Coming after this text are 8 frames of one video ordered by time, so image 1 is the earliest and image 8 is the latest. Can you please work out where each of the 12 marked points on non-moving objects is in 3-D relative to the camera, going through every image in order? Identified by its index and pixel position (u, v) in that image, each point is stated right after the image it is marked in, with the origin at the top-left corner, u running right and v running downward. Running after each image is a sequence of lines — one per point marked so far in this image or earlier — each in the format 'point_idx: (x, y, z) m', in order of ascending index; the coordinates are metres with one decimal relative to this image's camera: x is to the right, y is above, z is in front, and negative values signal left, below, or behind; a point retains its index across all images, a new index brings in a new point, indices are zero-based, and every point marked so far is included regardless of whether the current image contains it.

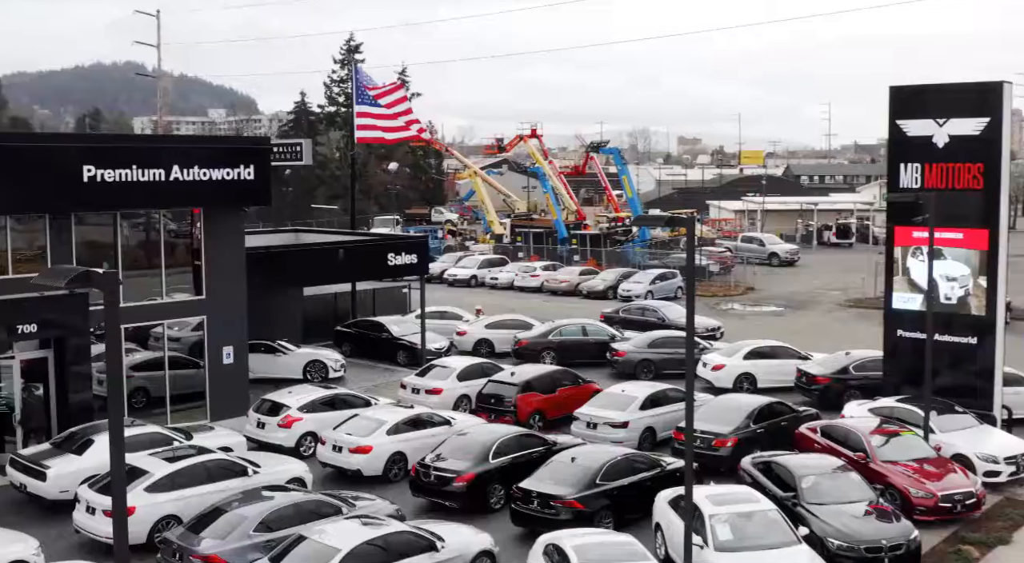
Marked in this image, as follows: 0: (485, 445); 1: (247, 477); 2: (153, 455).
0: (-0.5, -2.9, +19.9) m
1: (-4.3, -3.2, +18.3) m
2: (-5.8, -2.8, +18.2) m
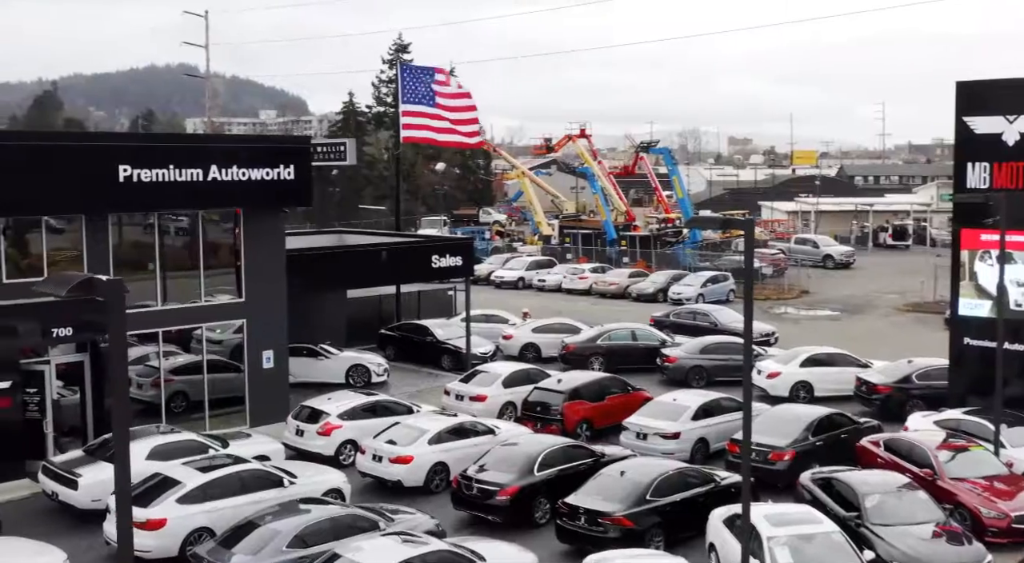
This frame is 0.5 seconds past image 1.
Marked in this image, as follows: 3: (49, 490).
0: (+0.3, -3.0, +19.1) m
1: (-3.6, -3.2, +17.7) m
2: (-5.1, -2.9, +17.6) m
3: (-7.4, -3.4, +18.1) m
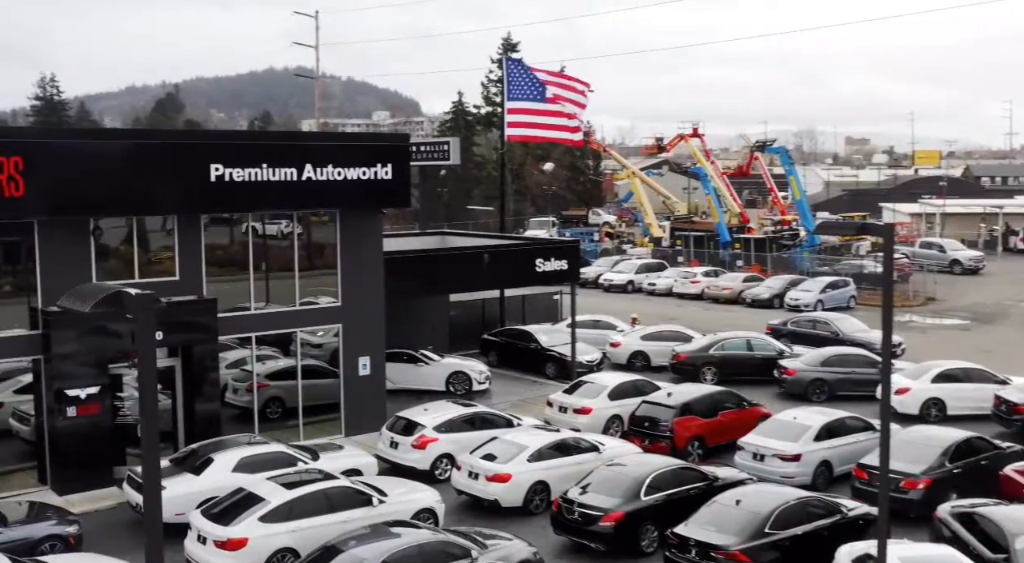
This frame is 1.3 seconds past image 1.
0: (+2.0, -3.1, +17.7) m
1: (-2.1, -3.3, +16.6) m
2: (-3.5, -2.9, +16.7) m
3: (-5.8, -3.4, +17.4) m
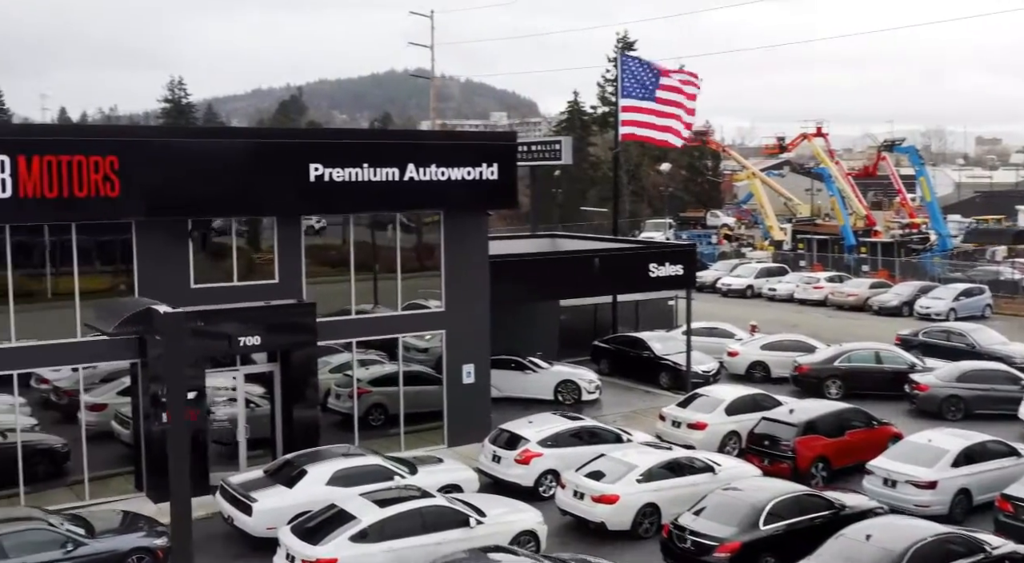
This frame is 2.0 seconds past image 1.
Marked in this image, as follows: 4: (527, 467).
0: (+3.5, -3.2, +16.3) m
1: (-0.6, -3.4, +15.7) m
2: (-2.1, -3.0, +15.9) m
3: (-4.3, -3.5, +16.8) m
4: (+0.2, -3.2, +19.3) m
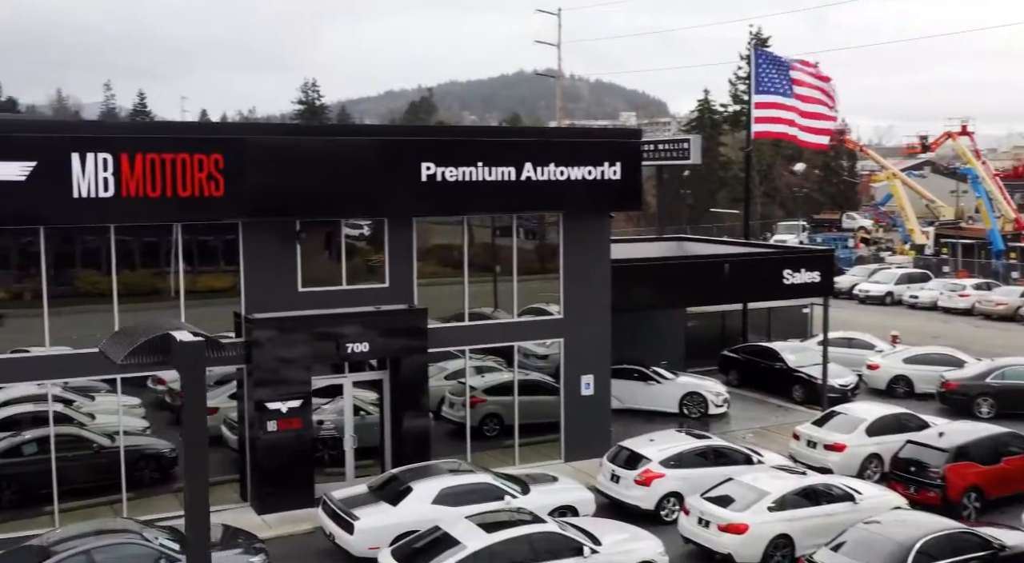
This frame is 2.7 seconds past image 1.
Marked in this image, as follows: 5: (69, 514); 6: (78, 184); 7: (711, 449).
0: (+5.1, -3.4, +14.6) m
1: (+0.9, -3.5, +14.4) m
2: (-0.5, -3.1, +14.8) m
3: (-2.6, -3.5, +16.0) m
4: (+2.1, -3.3, +17.9) m
5: (-6.9, -3.6, +17.5) m
6: (-6.4, +1.4, +16.3) m
7: (+3.3, -2.8, +18.6) m
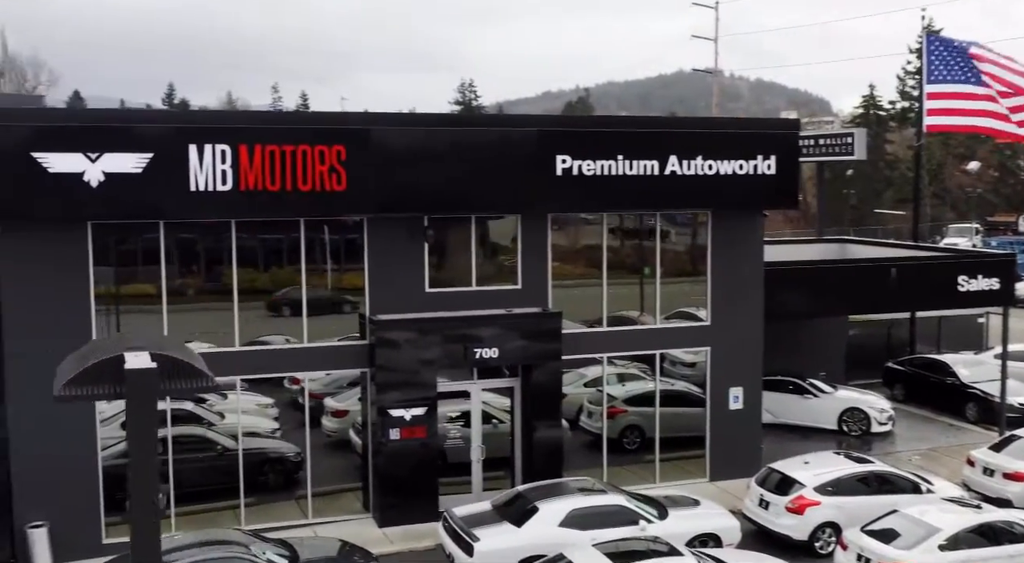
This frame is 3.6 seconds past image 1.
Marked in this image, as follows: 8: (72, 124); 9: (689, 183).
0: (+6.6, -3.5, +12.5) m
1: (+2.4, -3.6, +12.9) m
2: (+1.1, -3.2, +13.5) m
3: (-0.9, -3.5, +14.9) m
4: (+4.1, -3.4, +16.2) m
5: (-4.9, -3.6, +17.0) m
6: (-4.5, +1.5, +15.8) m
7: (+5.3, -2.9, +16.7) m
8: (-6.0, +2.1, +15.3) m
9: (+3.0, +1.6, +18.8) m
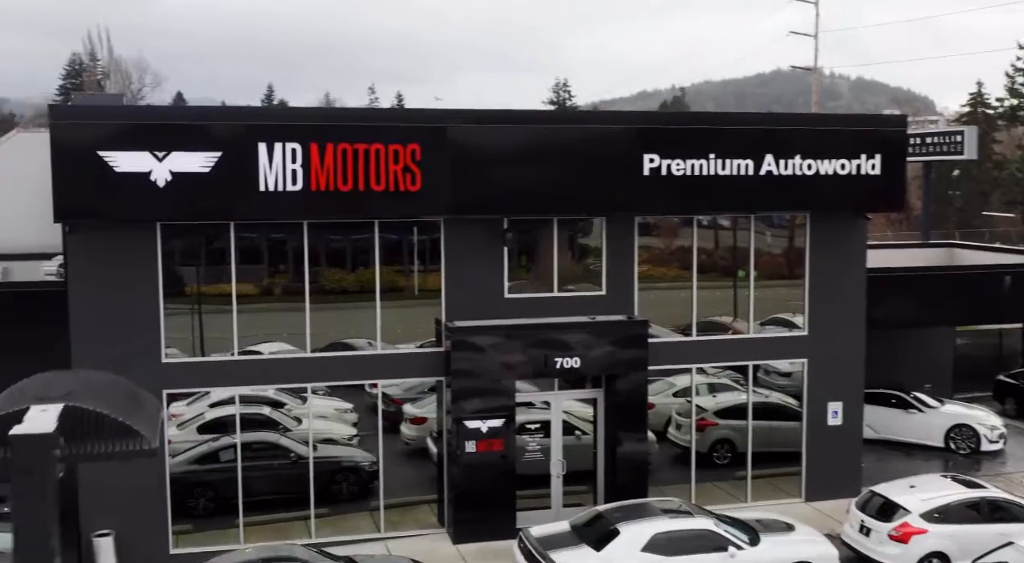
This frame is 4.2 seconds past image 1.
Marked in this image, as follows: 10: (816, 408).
0: (+7.3, -3.7, +11.1) m
1: (+3.3, -3.7, +11.8) m
2: (+2.0, -3.2, +12.5) m
3: (+0.1, -3.6, +14.1) m
4: (+5.2, -3.5, +15.0) m
5: (-3.8, -3.6, +16.5) m
6: (-3.3, +1.4, +15.3) m
7: (+6.5, -3.0, +15.4) m
8: (-4.9, +2.1, +14.9) m
9: (+4.3, +1.5, +17.7) m
10: (+5.1, -2.1, +18.9) m
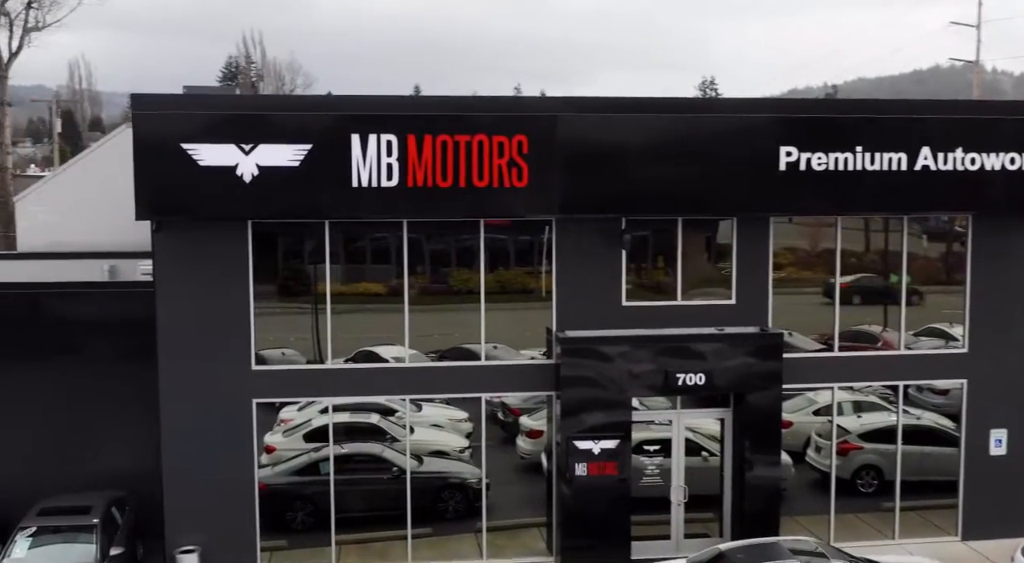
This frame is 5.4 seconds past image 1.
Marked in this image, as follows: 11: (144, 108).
0: (+8.1, -3.8, +8.7) m
1: (+4.2, -3.8, +10.0) m
2: (+3.0, -3.4, +10.8) m
3: (+1.4, -3.7, +12.6) m
4: (+6.5, -3.7, +12.9) m
5: (-2.2, -3.7, +15.5) m
6: (-1.9, +1.4, +14.2) m
7: (+7.8, -3.2, +13.1) m
8: (-3.5, +2.1, +14.1) m
9: (+6.0, +1.4, +15.6) m
10: (+6.9, -2.3, +16.7) m
11: (-4.5, +2.2, +13.9) m
